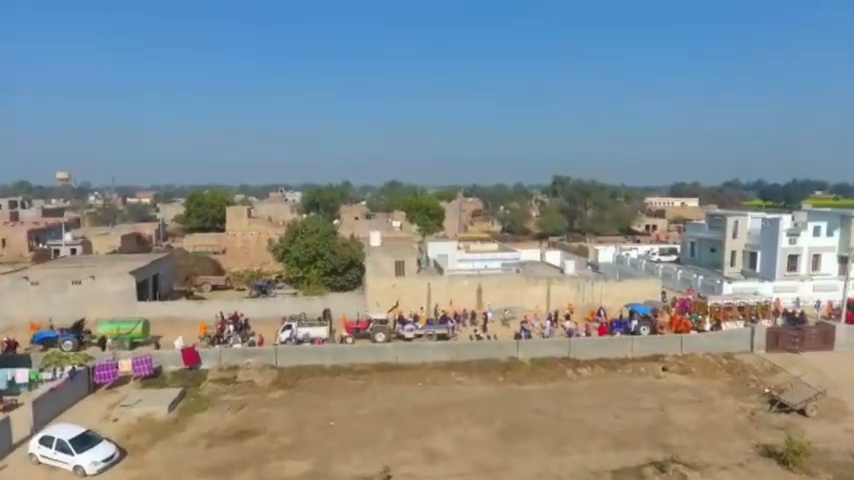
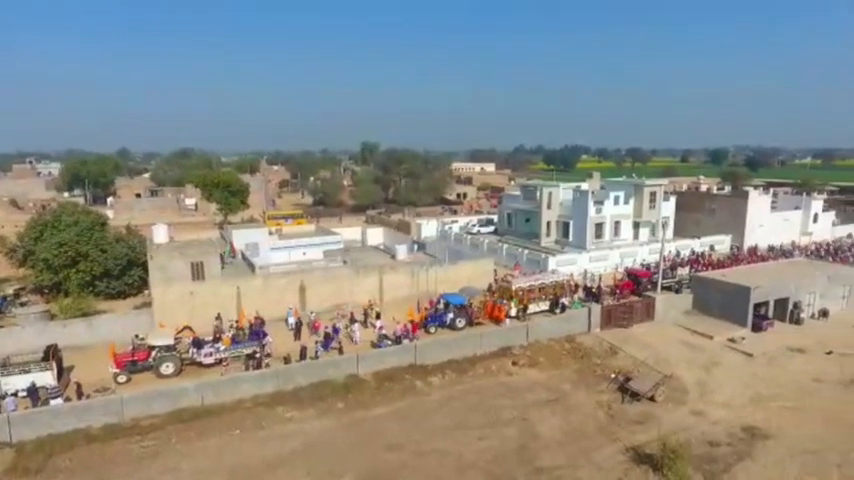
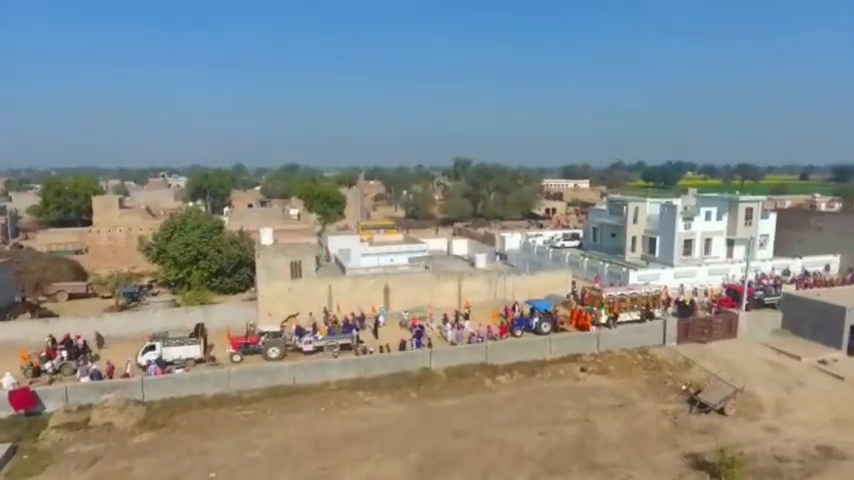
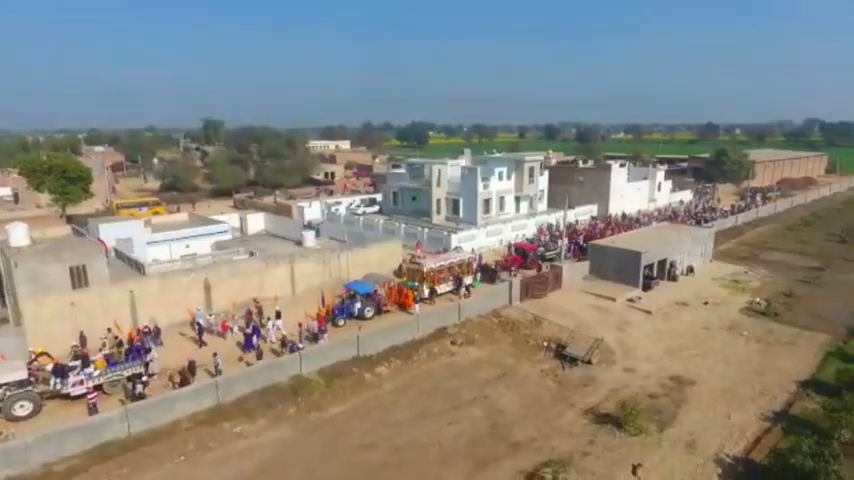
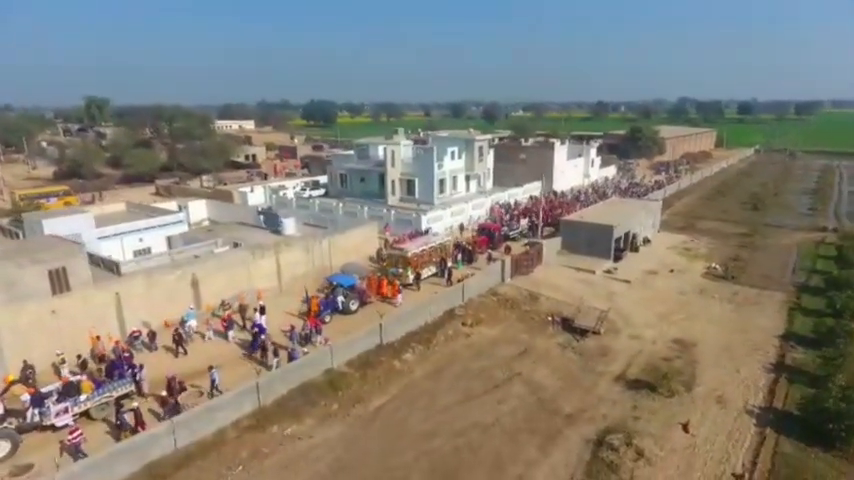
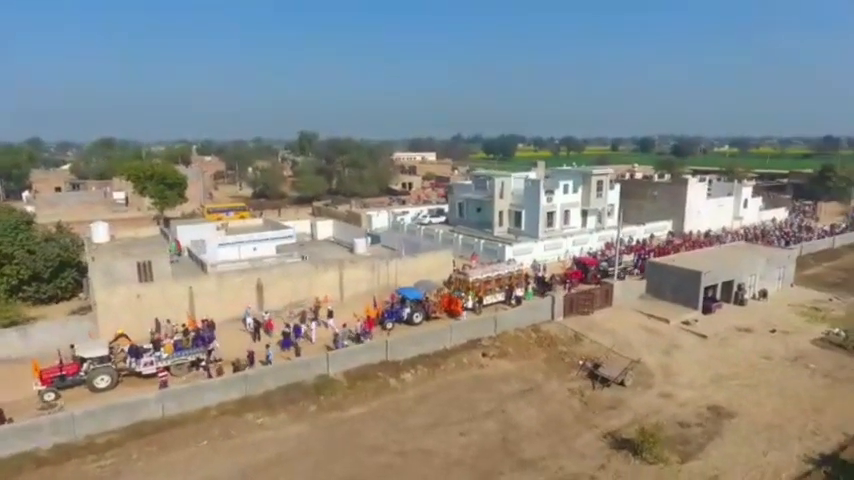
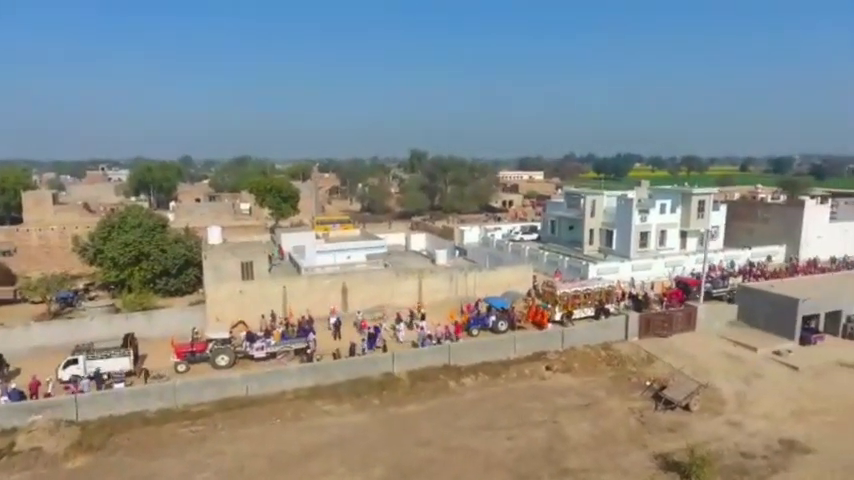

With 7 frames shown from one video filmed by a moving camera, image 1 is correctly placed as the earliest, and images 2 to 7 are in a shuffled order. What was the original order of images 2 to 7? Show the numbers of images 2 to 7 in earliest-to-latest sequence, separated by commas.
3, 7, 2, 6, 4, 5
